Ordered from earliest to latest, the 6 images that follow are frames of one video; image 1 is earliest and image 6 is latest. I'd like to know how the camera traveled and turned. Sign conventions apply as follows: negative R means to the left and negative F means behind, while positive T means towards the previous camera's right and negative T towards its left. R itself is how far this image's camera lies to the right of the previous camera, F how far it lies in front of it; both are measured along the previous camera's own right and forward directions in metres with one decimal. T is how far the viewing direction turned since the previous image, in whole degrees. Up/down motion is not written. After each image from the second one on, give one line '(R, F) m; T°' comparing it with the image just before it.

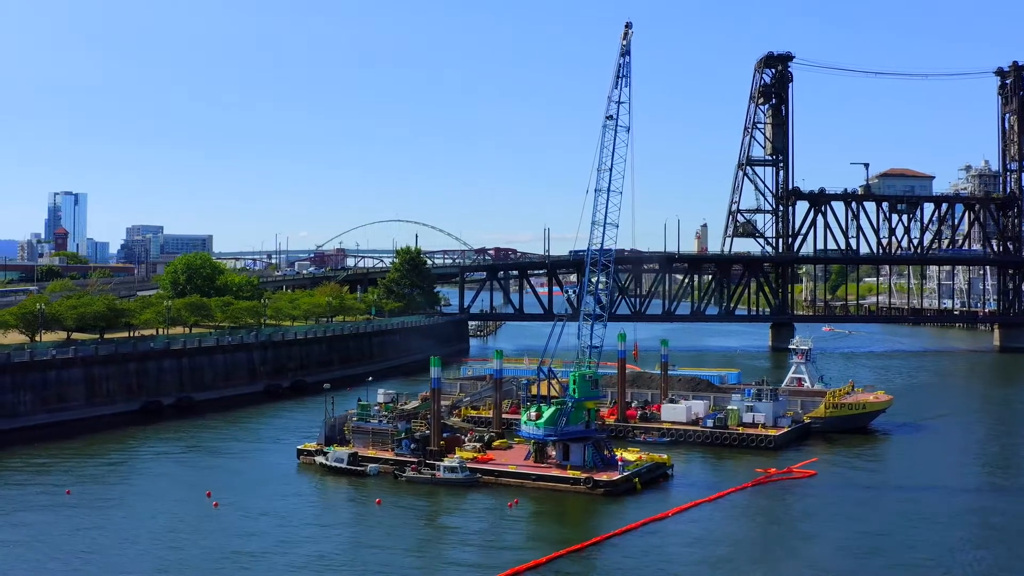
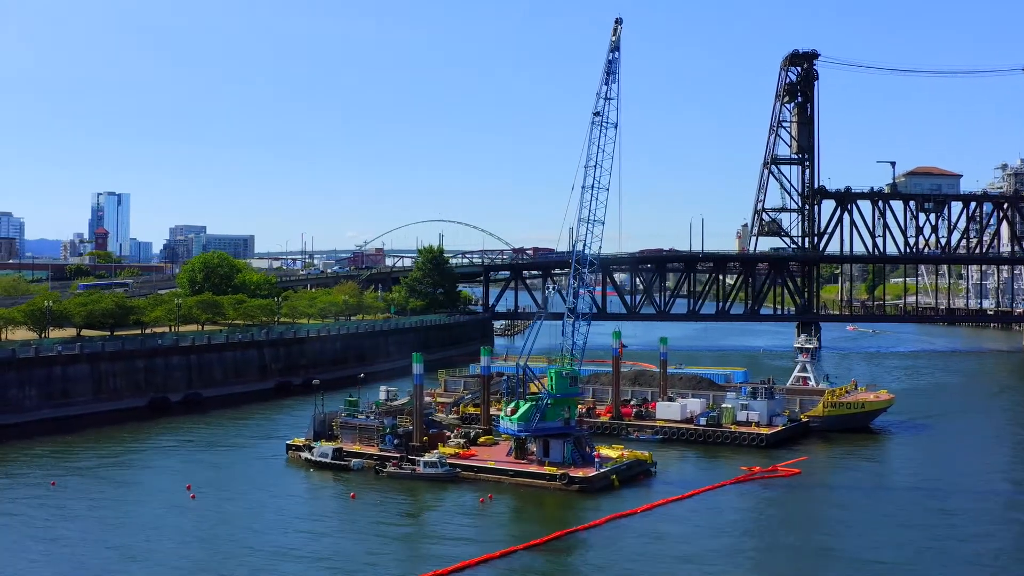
(+1.3, -0.1) m; -1°
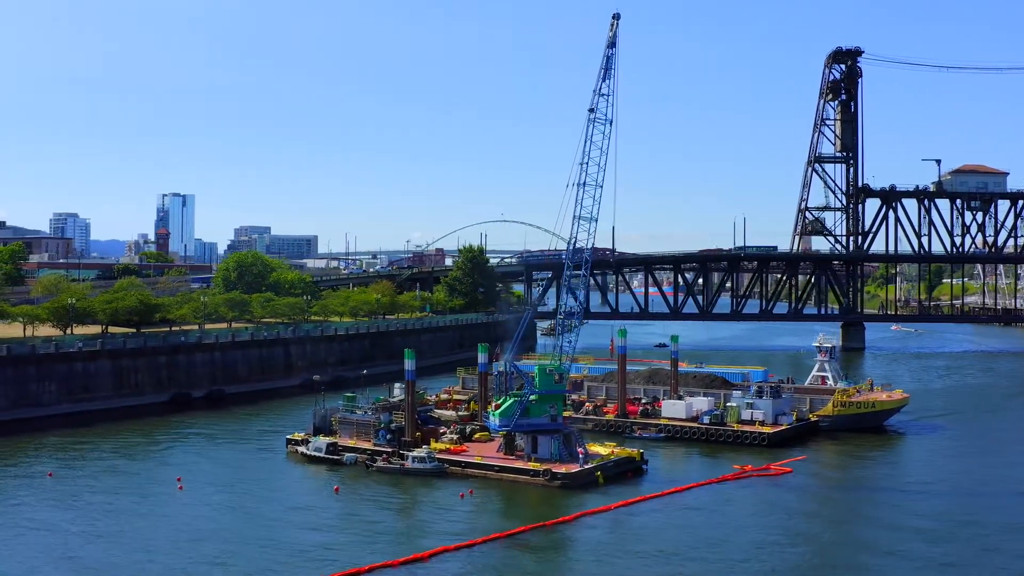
(+1.6, -0.2) m; -2°
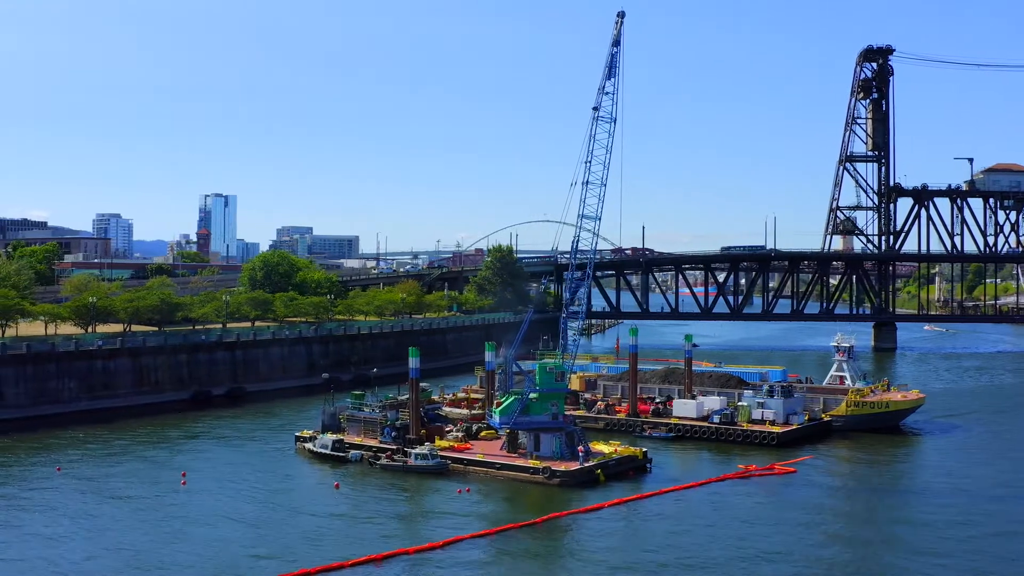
(+0.8, -0.2) m; -2°
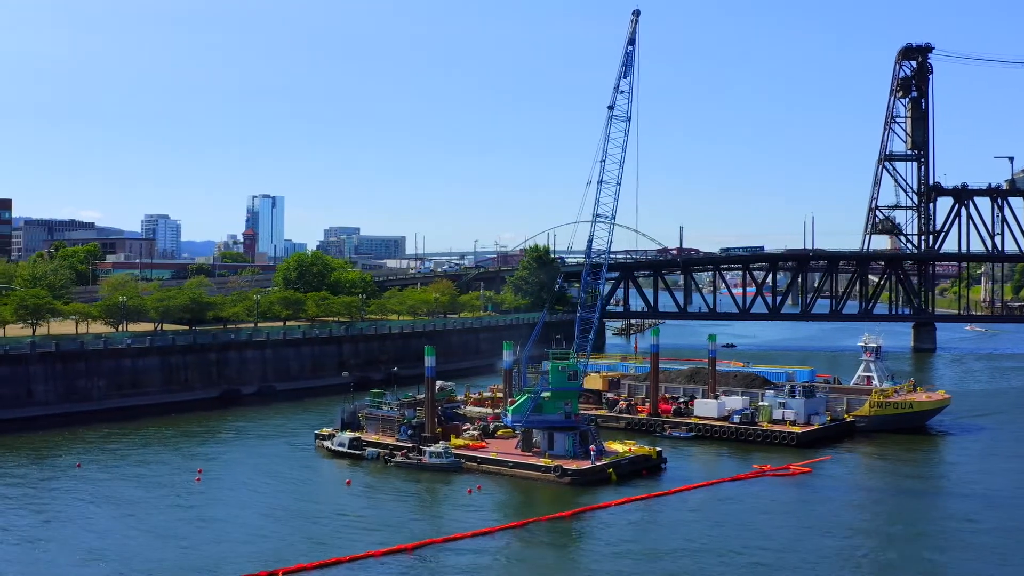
(+0.7, -0.2) m; -2°
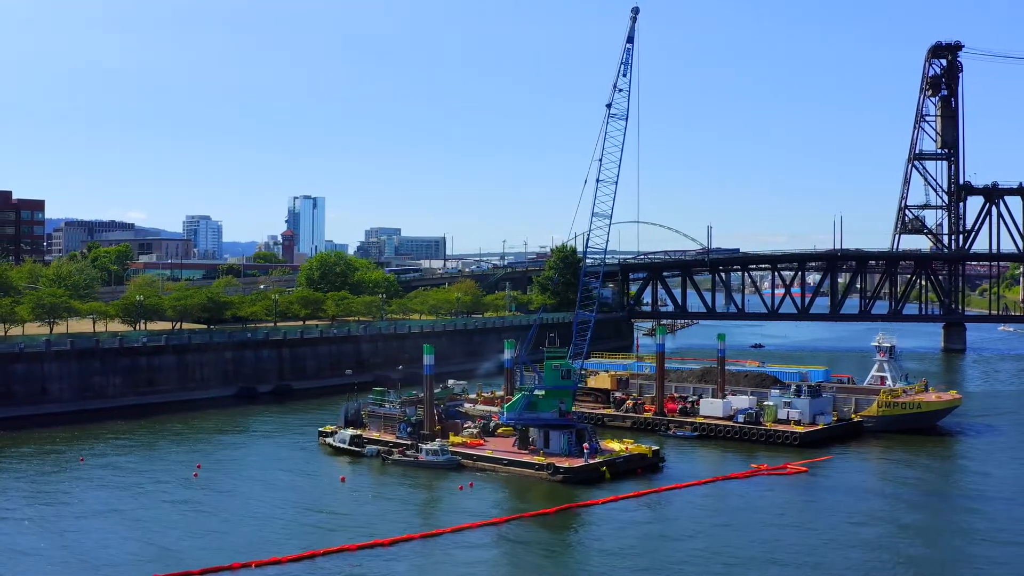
(+1.0, -0.3) m; -2°
